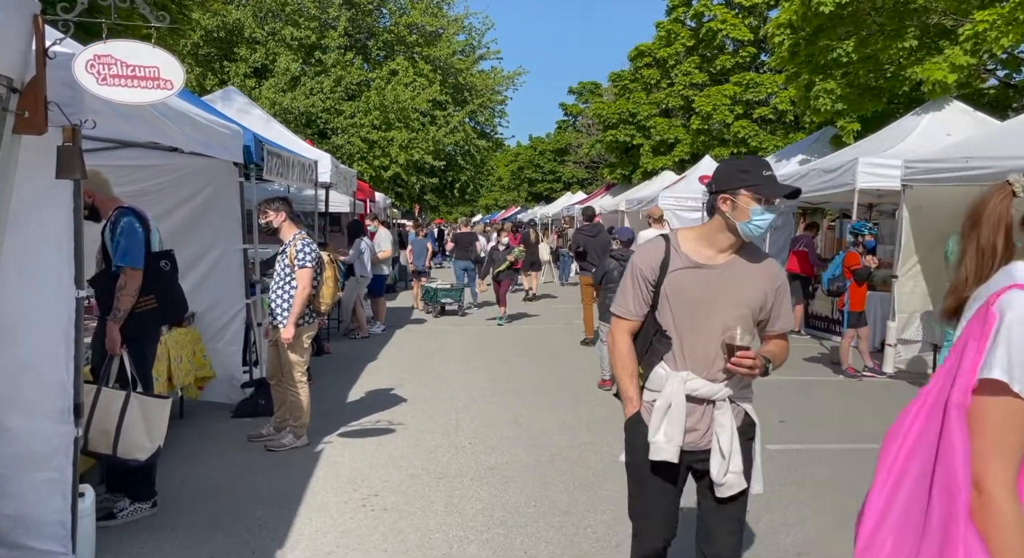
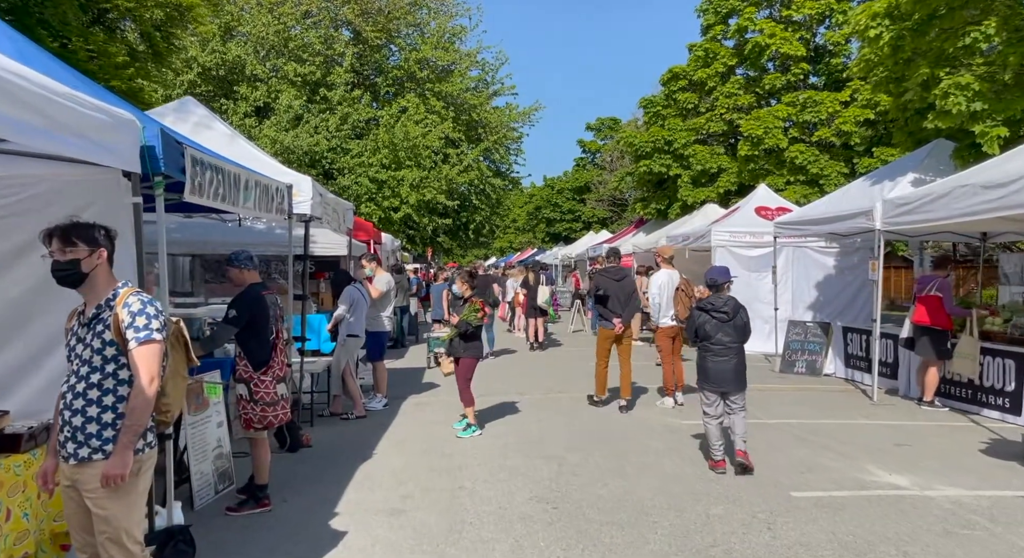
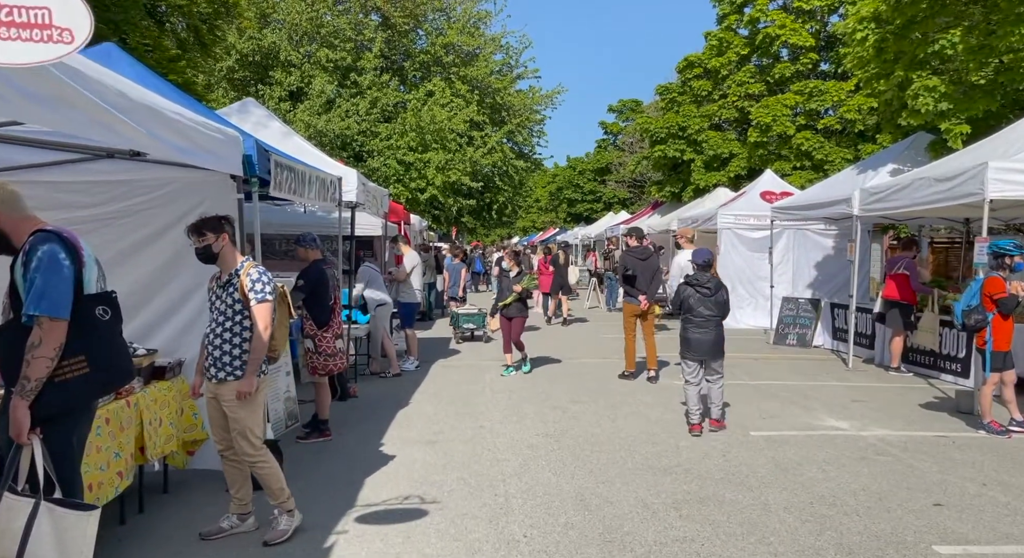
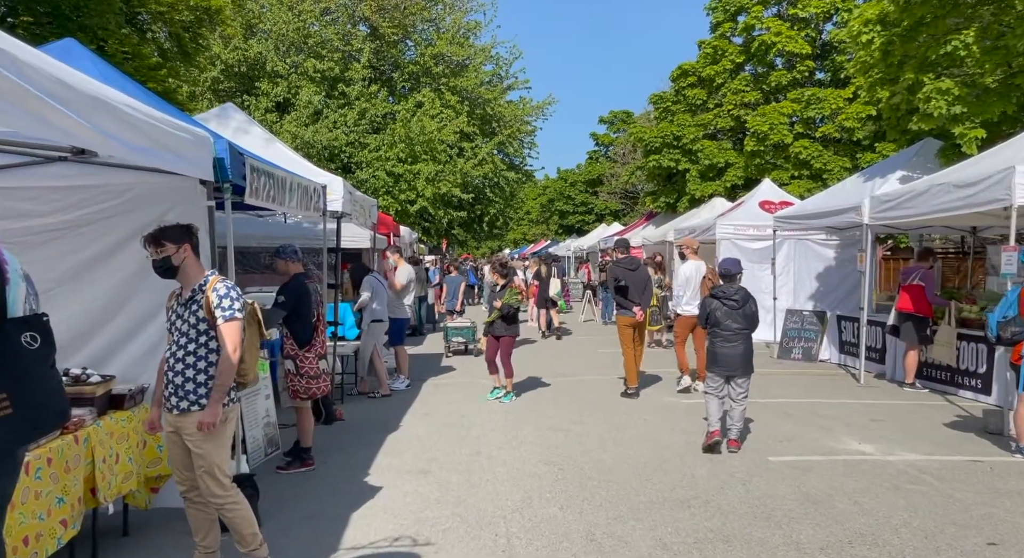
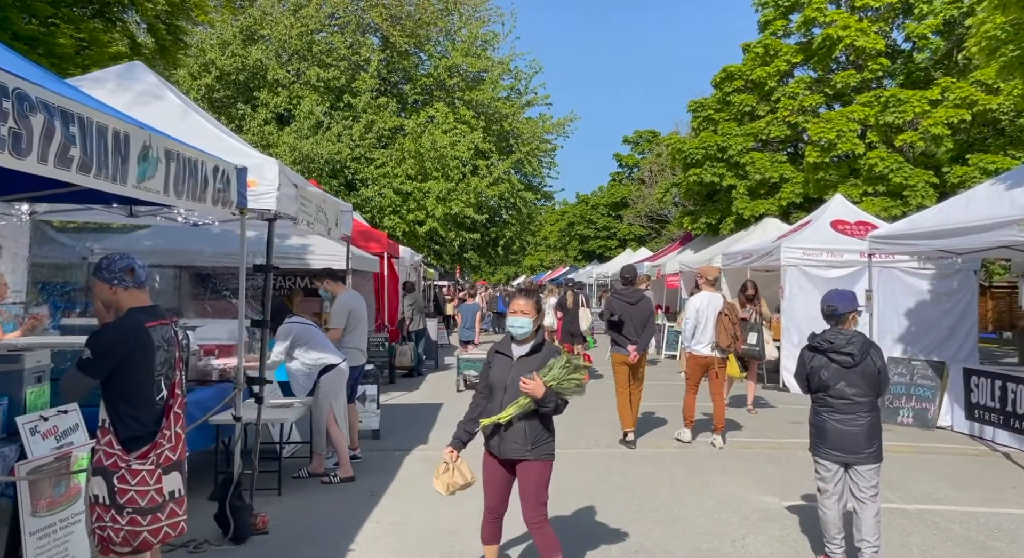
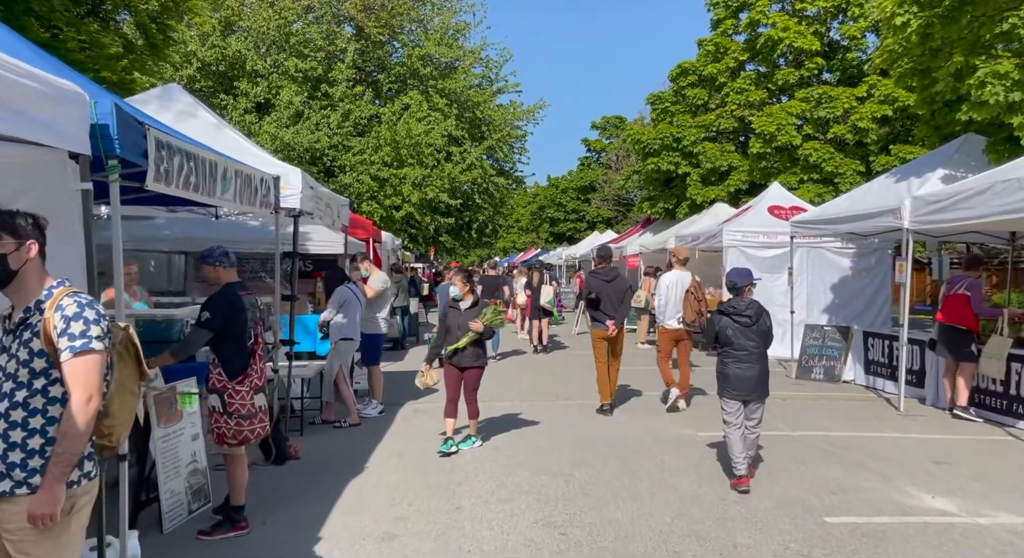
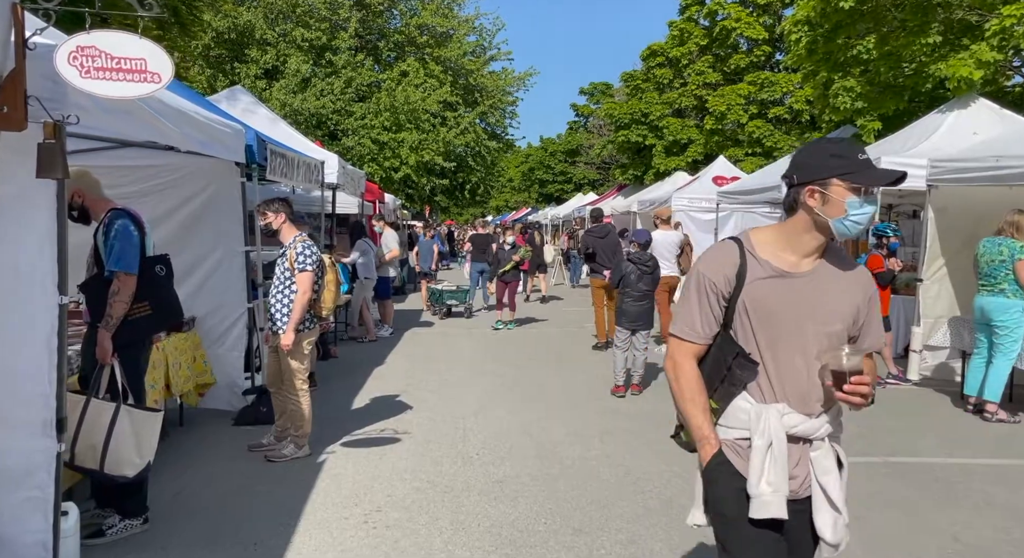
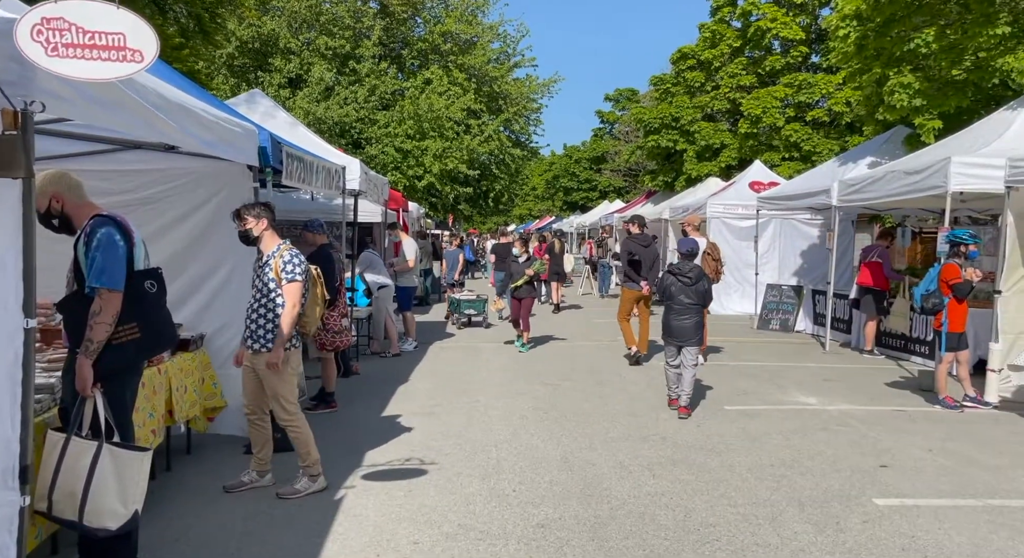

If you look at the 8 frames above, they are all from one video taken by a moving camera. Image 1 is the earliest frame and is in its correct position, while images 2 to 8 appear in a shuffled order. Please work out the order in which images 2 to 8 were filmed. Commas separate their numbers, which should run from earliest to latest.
7, 8, 3, 4, 2, 6, 5
